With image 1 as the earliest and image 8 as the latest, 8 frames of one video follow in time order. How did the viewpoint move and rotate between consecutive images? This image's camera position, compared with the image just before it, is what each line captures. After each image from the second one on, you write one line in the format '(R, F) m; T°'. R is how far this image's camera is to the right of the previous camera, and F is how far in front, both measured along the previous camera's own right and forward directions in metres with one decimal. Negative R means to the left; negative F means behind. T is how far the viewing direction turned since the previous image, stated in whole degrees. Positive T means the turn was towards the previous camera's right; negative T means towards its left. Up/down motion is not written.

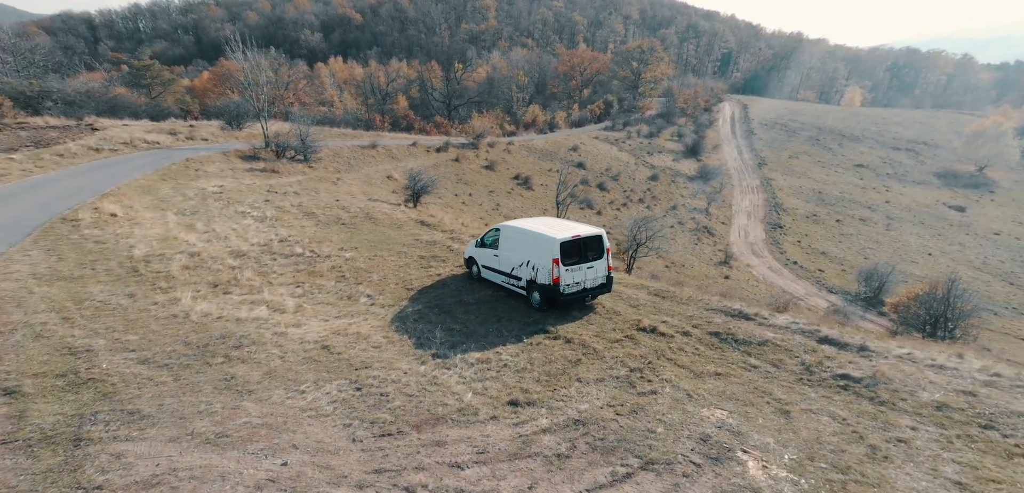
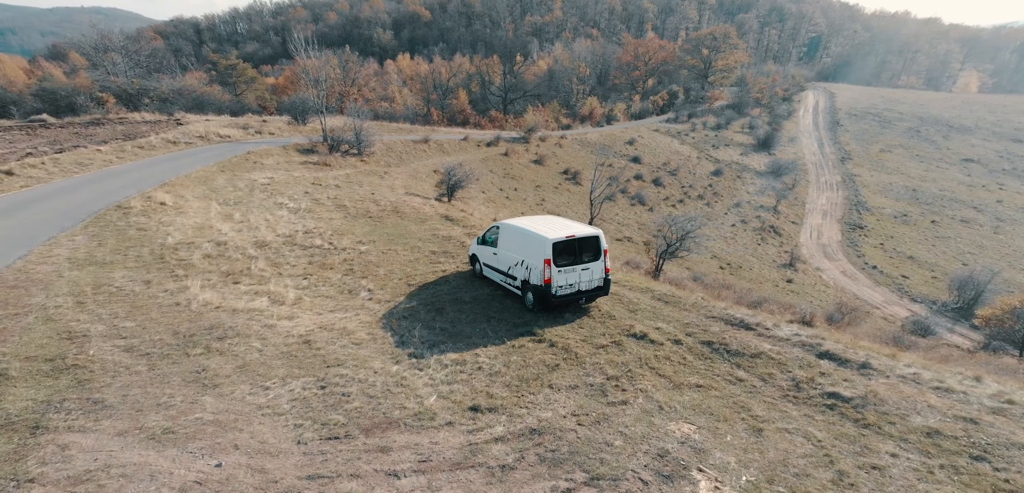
(+0.7, +0.4) m; -2°
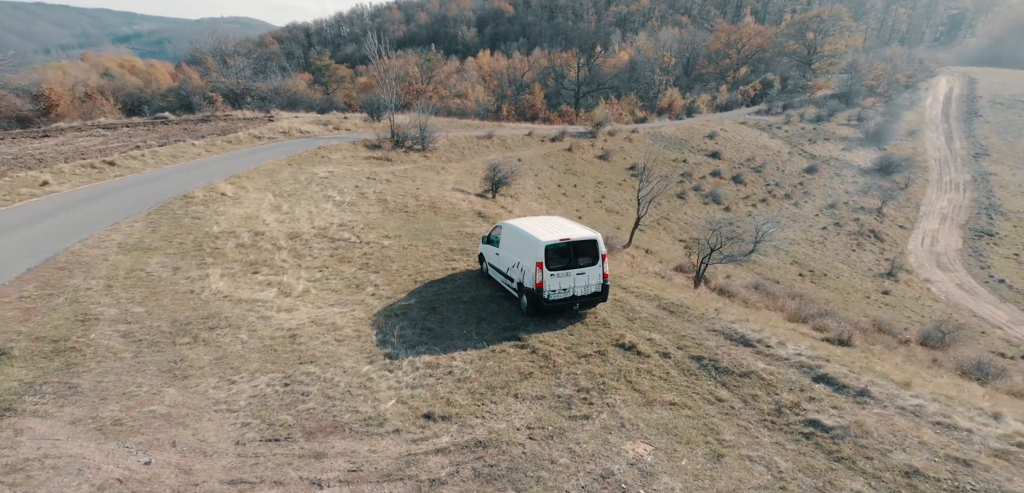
(+0.9, +0.3) m; -3°
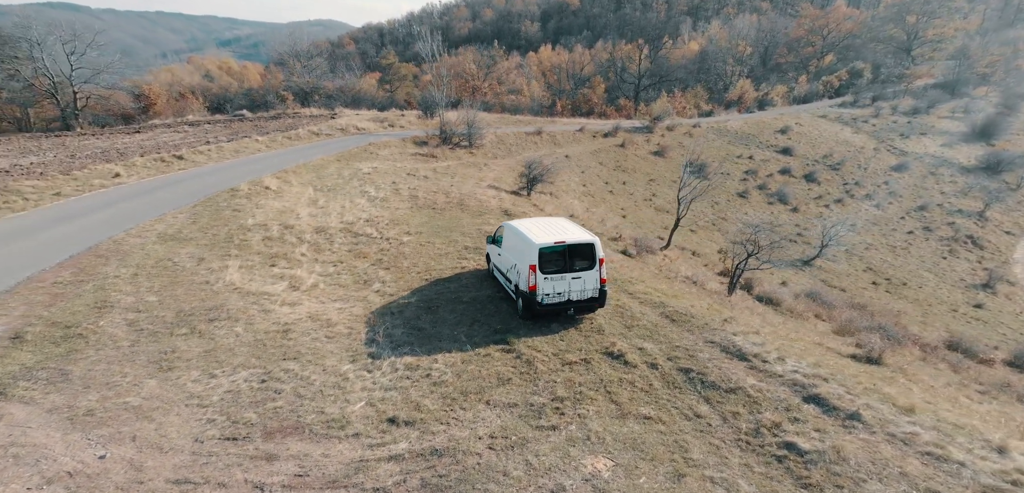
(+0.7, +0.2) m; -3°
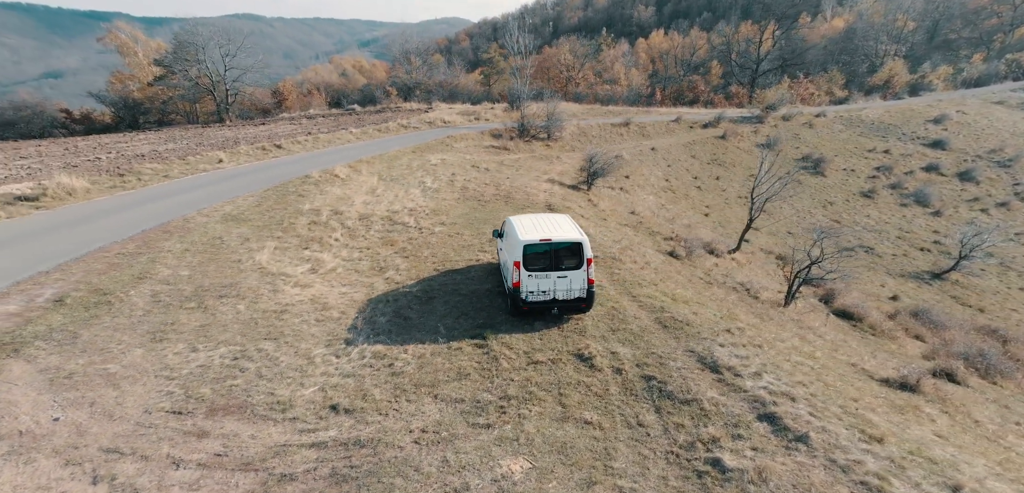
(+1.3, 0.0) m; -5°
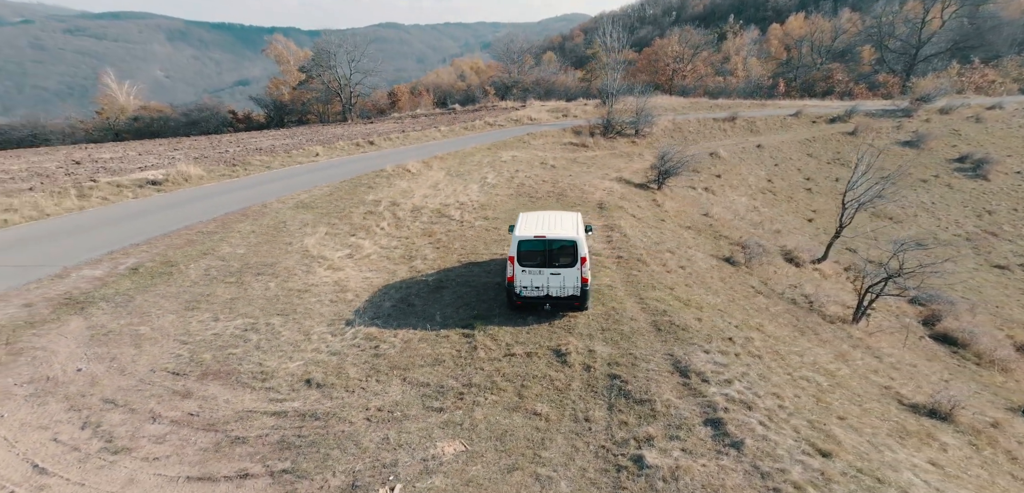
(+1.3, -0.1) m; -6°
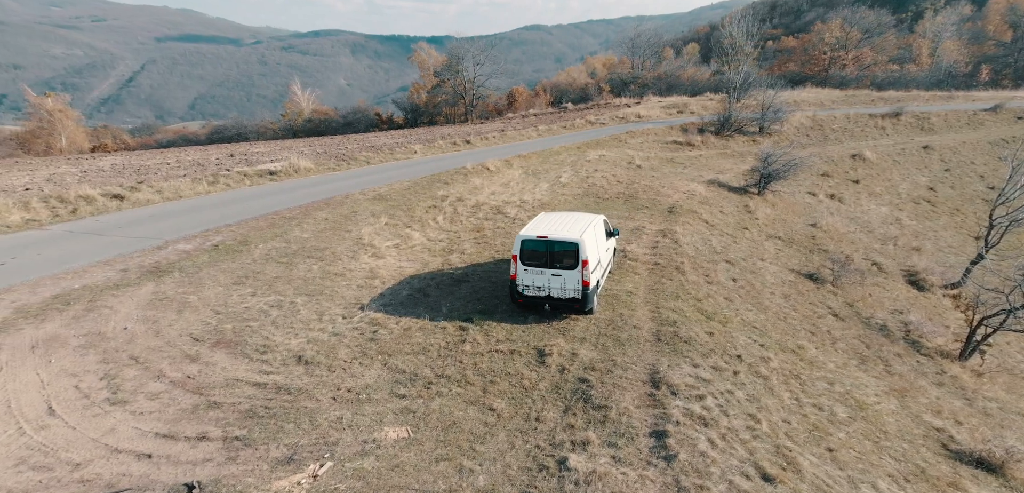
(+1.3, 0.0) m; -8°
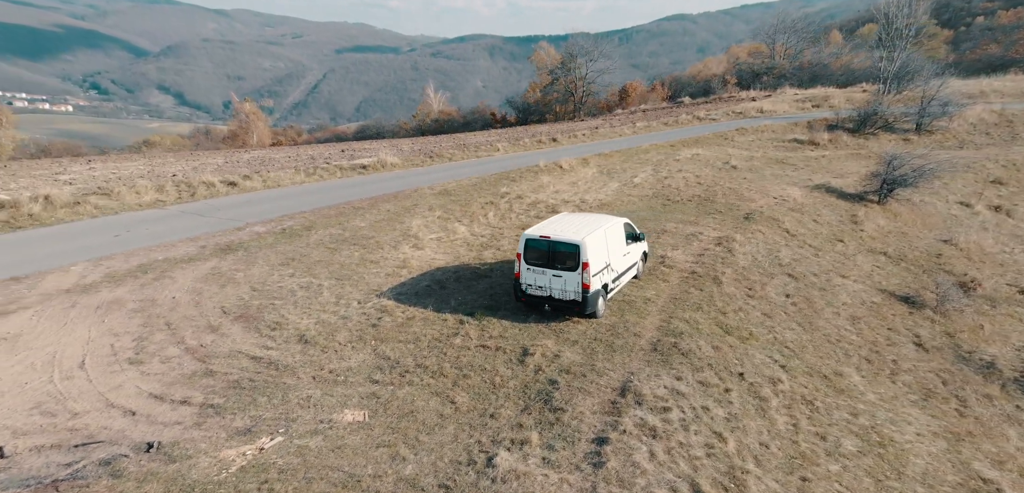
(+1.3, -0.1) m; -8°
